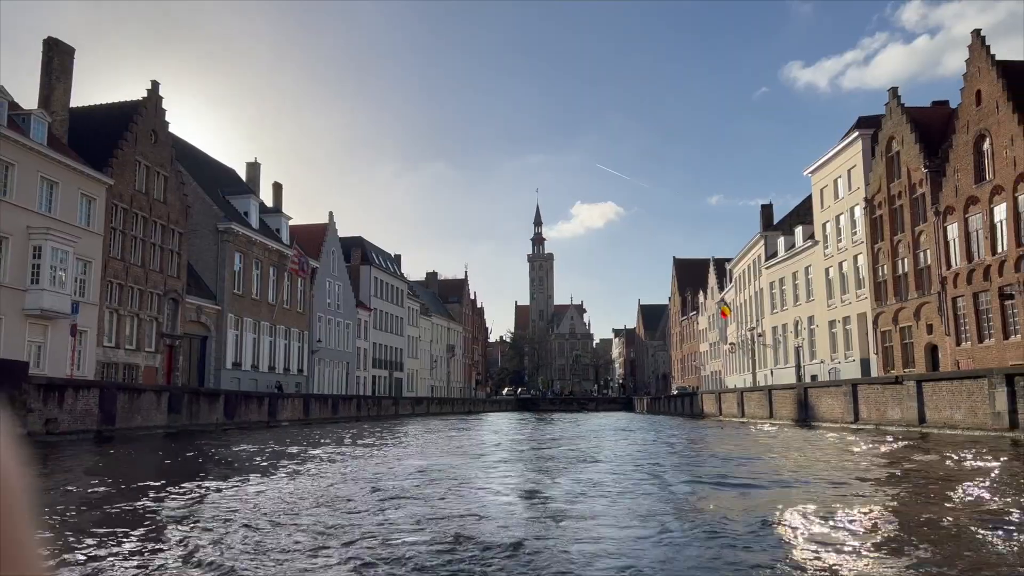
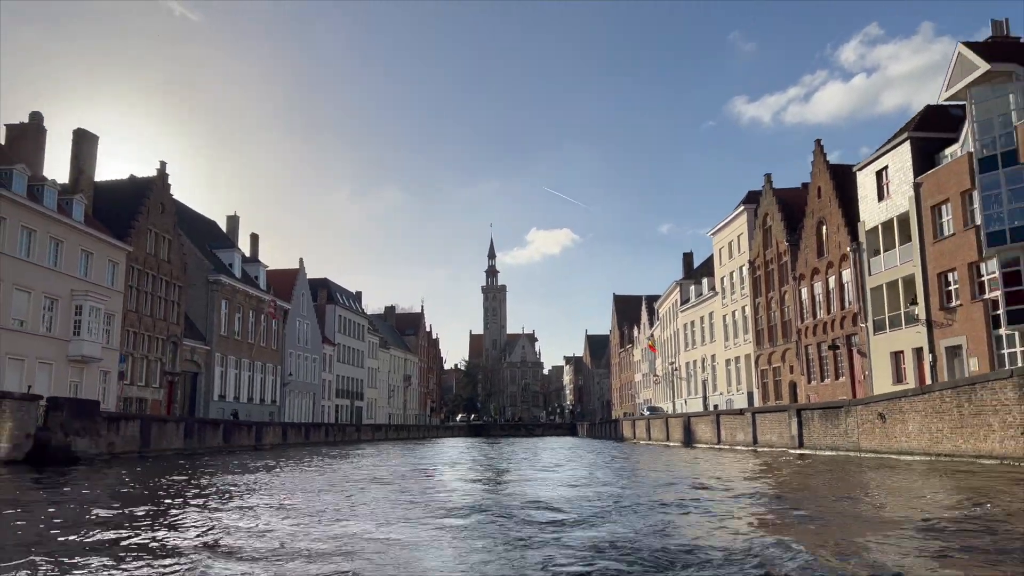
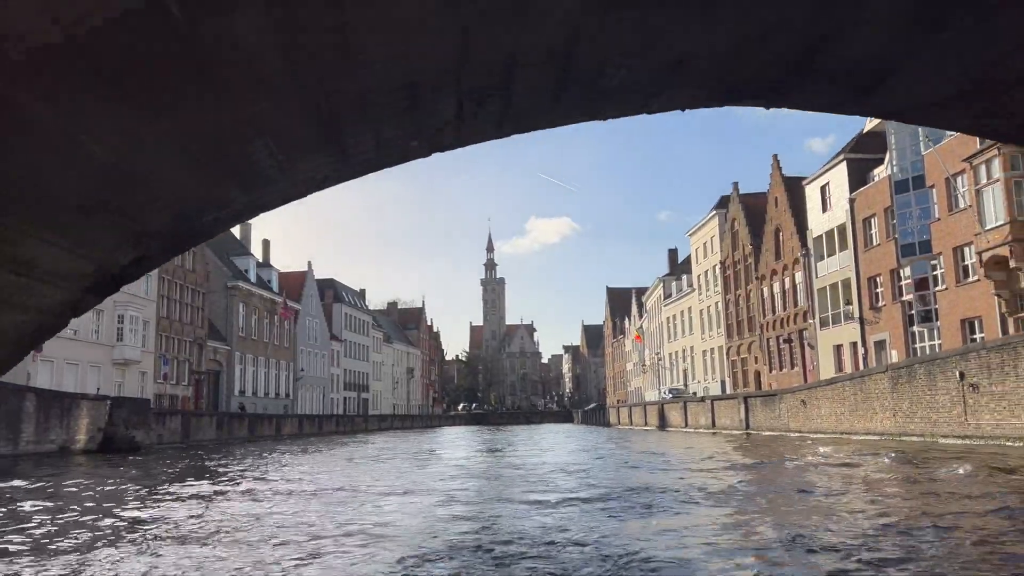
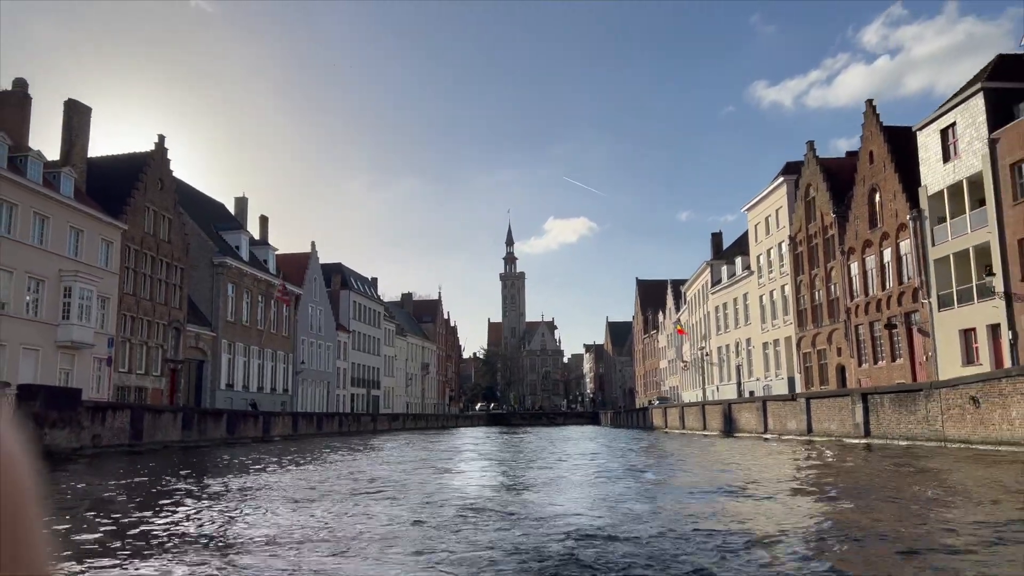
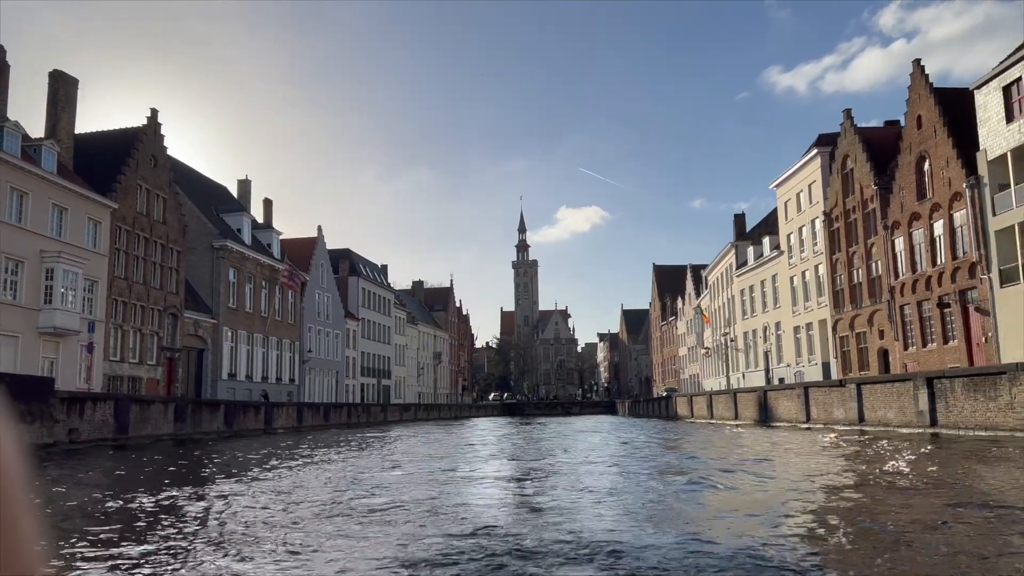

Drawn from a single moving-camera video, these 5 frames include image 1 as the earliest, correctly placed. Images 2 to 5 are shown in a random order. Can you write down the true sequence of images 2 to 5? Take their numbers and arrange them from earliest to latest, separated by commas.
5, 4, 2, 3
